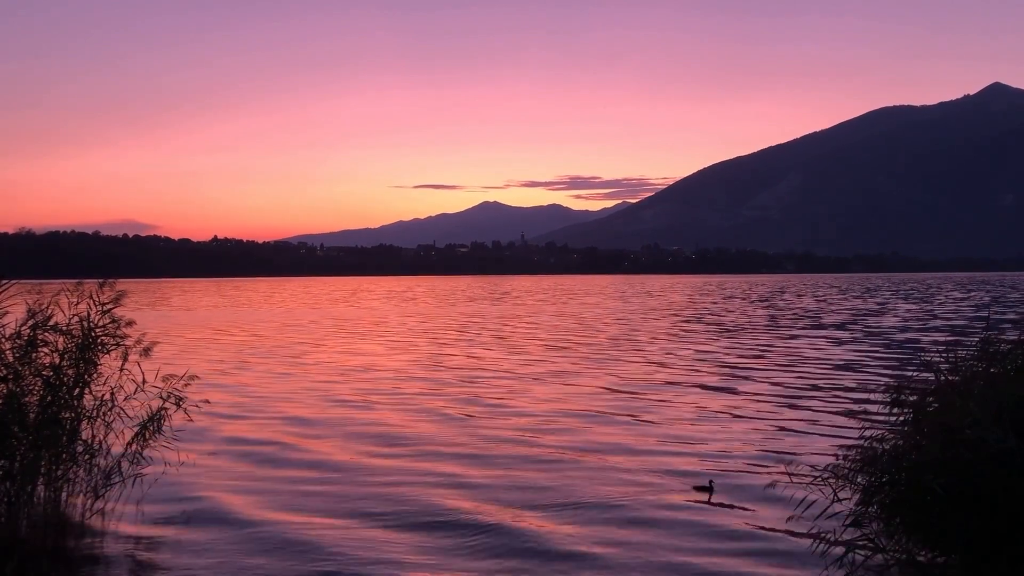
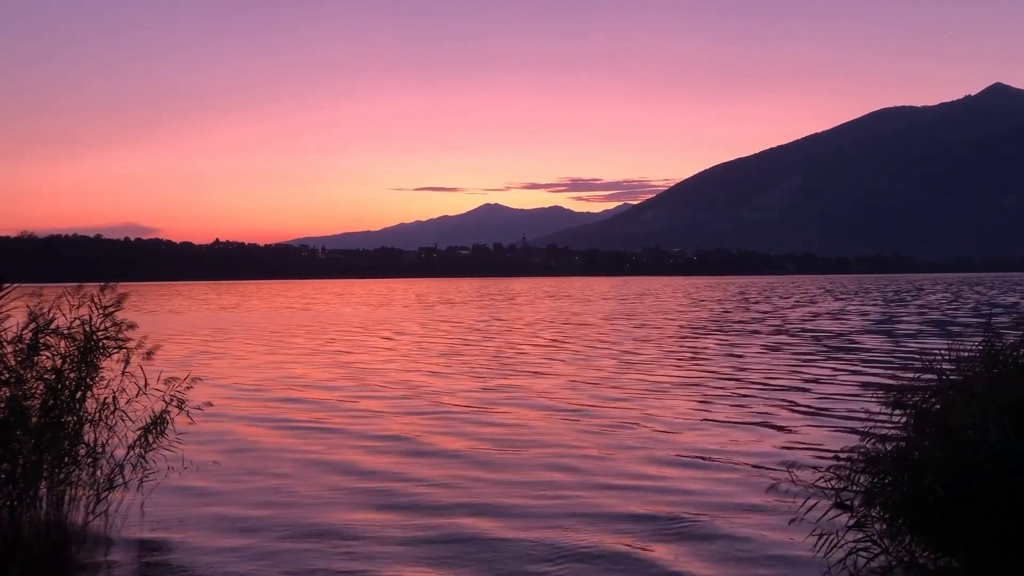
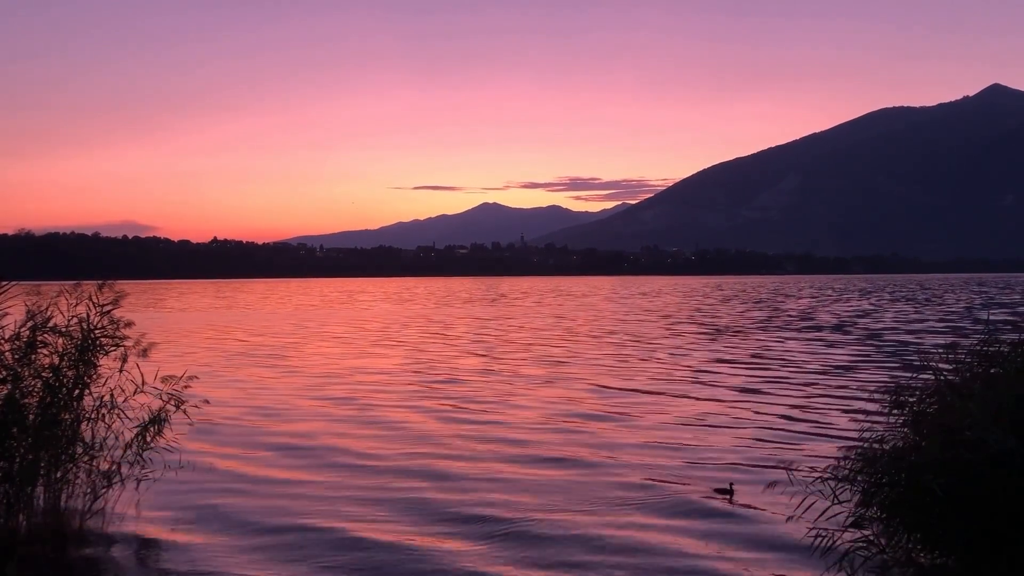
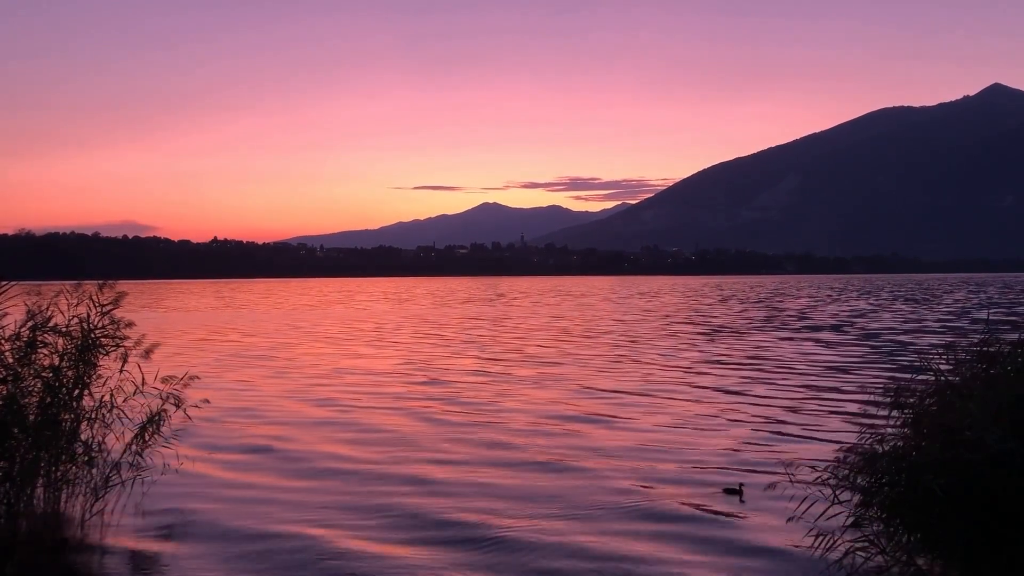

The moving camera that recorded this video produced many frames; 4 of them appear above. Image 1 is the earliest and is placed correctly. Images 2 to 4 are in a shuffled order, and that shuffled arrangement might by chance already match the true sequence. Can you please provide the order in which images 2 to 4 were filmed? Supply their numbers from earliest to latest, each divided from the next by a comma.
3, 4, 2
